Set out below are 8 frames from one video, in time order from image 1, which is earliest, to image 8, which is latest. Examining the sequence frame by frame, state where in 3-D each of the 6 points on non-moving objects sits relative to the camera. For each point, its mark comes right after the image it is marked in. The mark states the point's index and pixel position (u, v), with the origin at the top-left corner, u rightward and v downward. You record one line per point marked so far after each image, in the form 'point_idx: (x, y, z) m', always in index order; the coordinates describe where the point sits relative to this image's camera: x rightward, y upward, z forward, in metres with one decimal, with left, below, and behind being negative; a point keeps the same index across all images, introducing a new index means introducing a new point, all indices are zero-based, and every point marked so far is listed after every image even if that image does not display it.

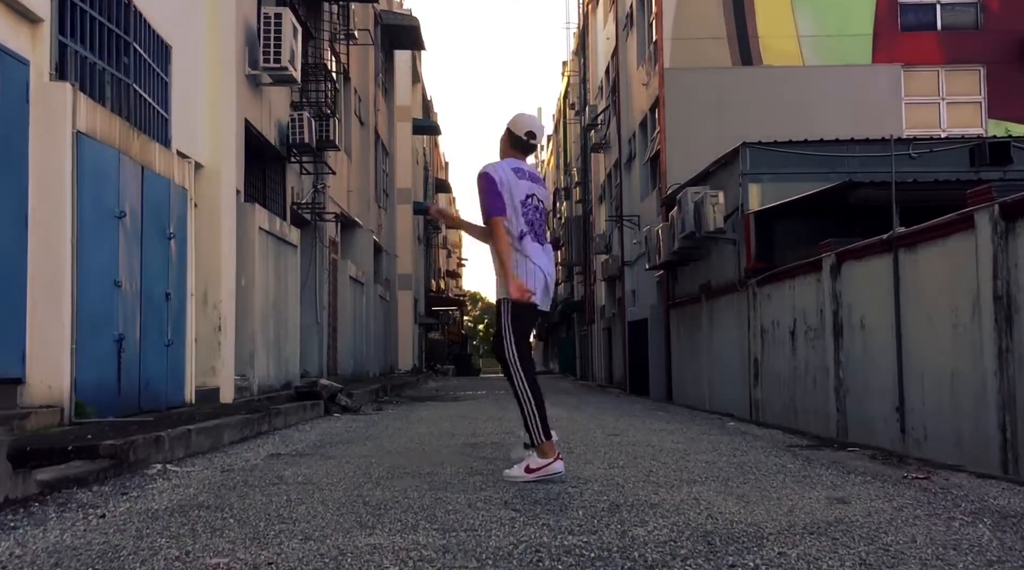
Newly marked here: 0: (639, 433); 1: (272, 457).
0: (+1.0, -1.2, +8.0) m
1: (-1.5, -1.1, +6.2) m
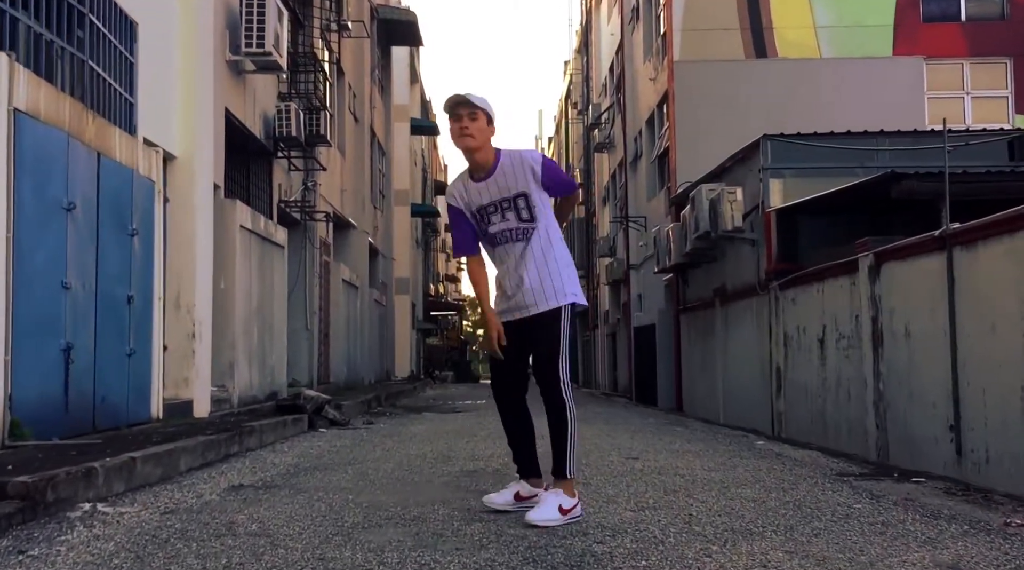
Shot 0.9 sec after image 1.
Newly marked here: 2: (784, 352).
0: (+1.0, -1.2, +7.0) m
1: (-1.5, -1.1, +5.2) m
2: (+3.2, -0.8, +11.6) m
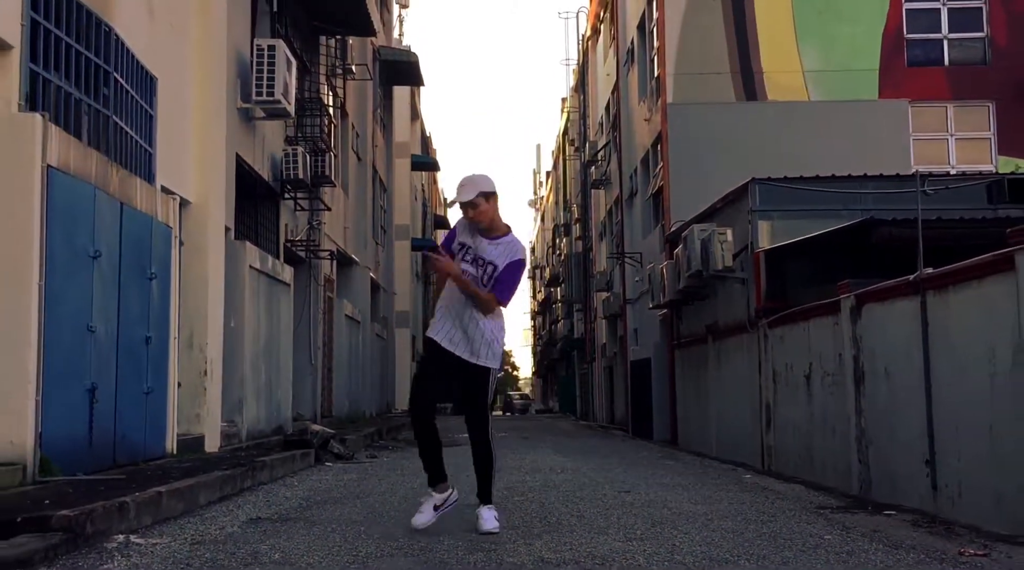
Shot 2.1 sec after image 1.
0: (+1.0, -1.5, +7.4) m
1: (-1.5, -1.3, +5.7) m
2: (+3.2, -1.3, +12.0) m
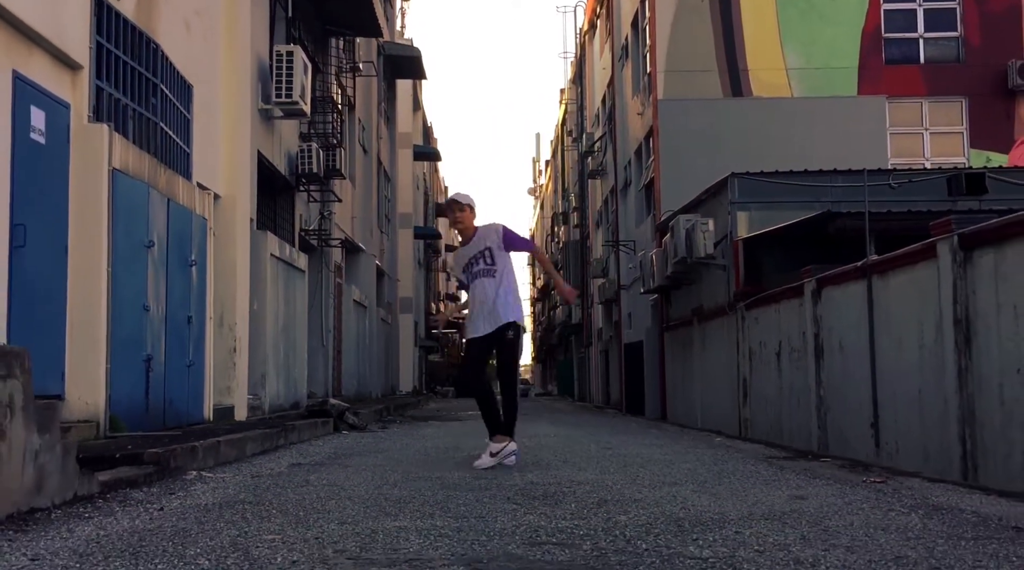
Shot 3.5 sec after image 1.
0: (+1.0, -1.4, +8.6) m
1: (-1.5, -1.2, +6.8) m
2: (+3.1, -1.1, +13.2) m
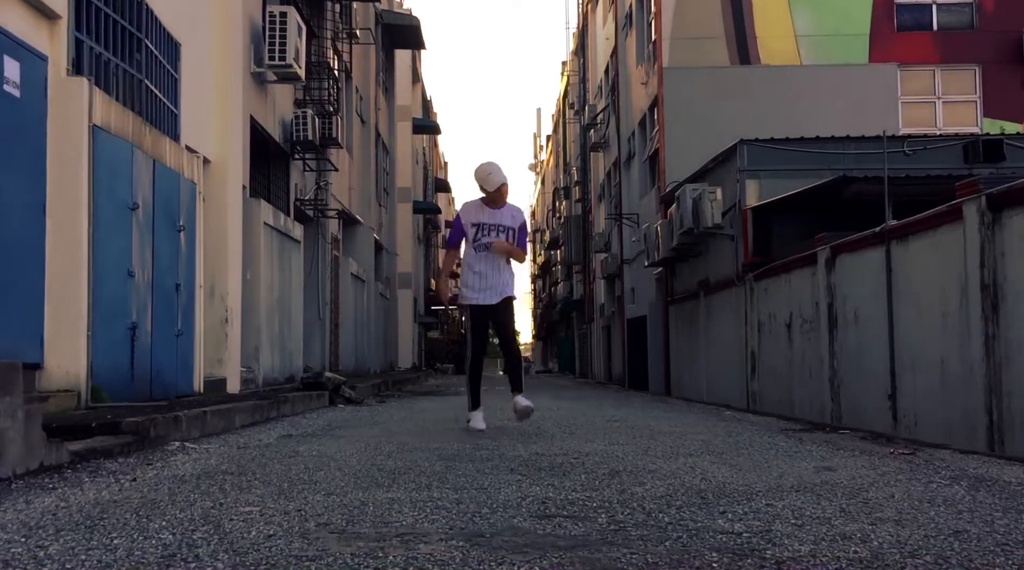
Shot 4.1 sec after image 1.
0: (+1.0, -1.1, +8.2) m
1: (-1.5, -1.0, +6.5) m
2: (+3.2, -0.7, +12.9) m
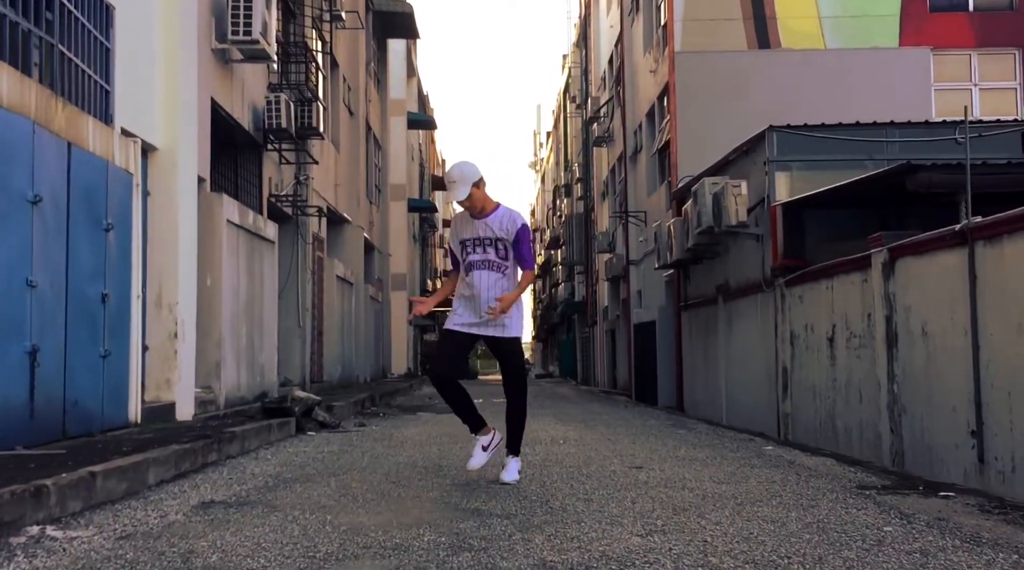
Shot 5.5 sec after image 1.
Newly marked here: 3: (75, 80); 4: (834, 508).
0: (+1.0, -1.2, +6.6) m
1: (-1.5, -1.1, +4.8) m
2: (+3.1, -0.8, +11.2) m
3: (-3.4, +1.6, +7.7) m
4: (+1.5, -1.0, +4.7) m
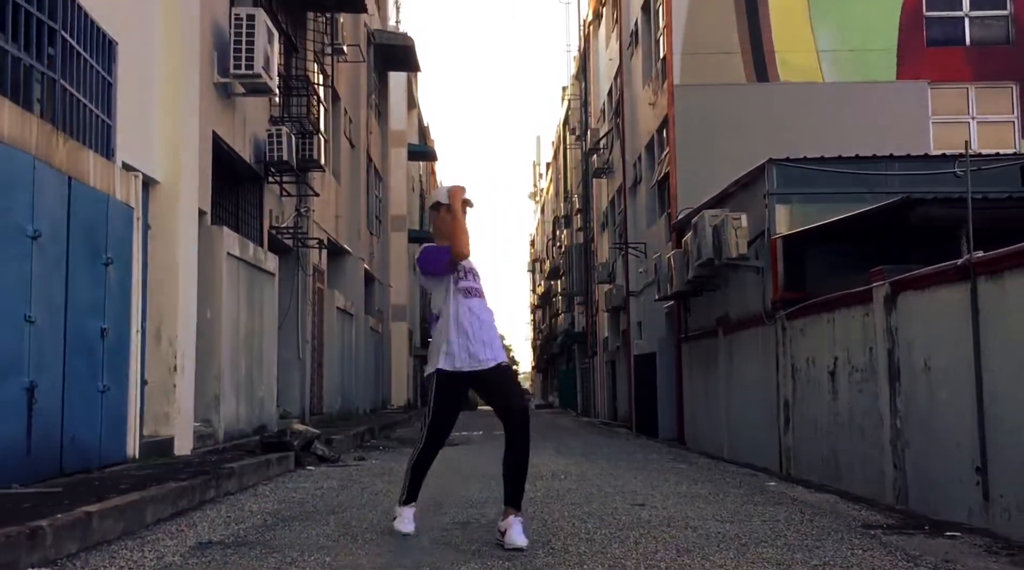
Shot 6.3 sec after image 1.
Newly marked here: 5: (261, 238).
0: (+1.0, -1.4, +6.5) m
1: (-1.5, -1.3, +4.8) m
2: (+3.1, -1.1, +11.1) m
3: (-3.4, +1.3, +7.7) m
4: (+1.5, -1.2, +4.6) m
5: (-3.6, +0.7, +14.3) m
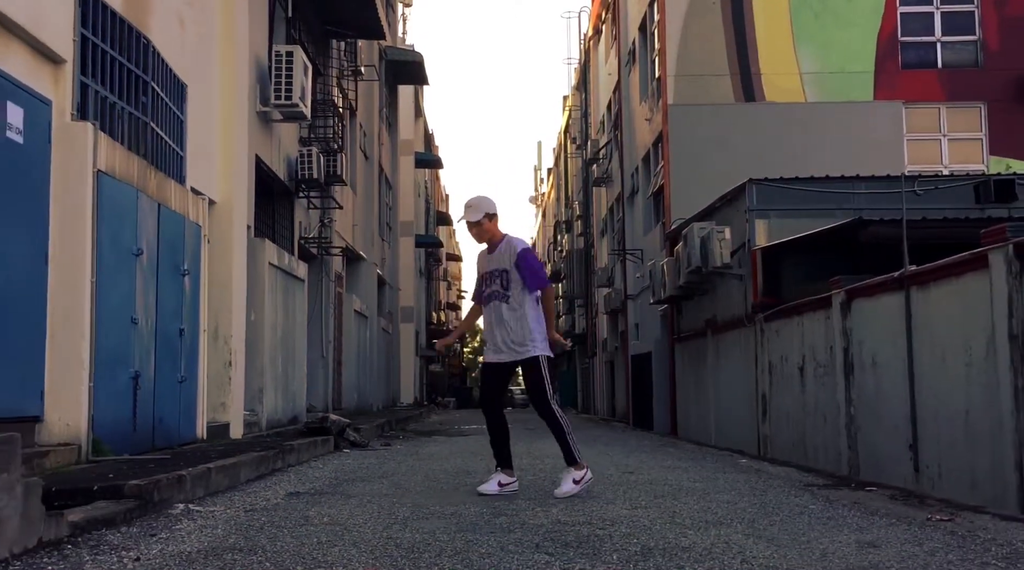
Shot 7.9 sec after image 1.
0: (+1.1, -1.5, +8.0) m
1: (-1.4, -1.3, +6.2) m
2: (+3.3, -1.2, +12.6) m
3: (-3.3, +1.3, +9.2) m
4: (+1.6, -1.3, +6.1) m
5: (-3.5, +0.6, +15.8) m
